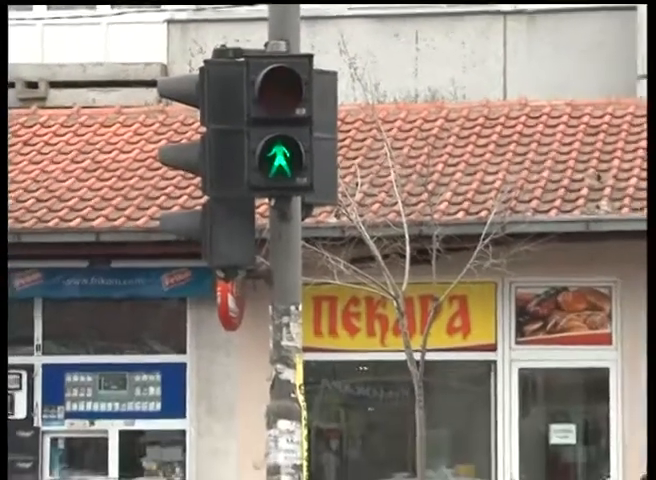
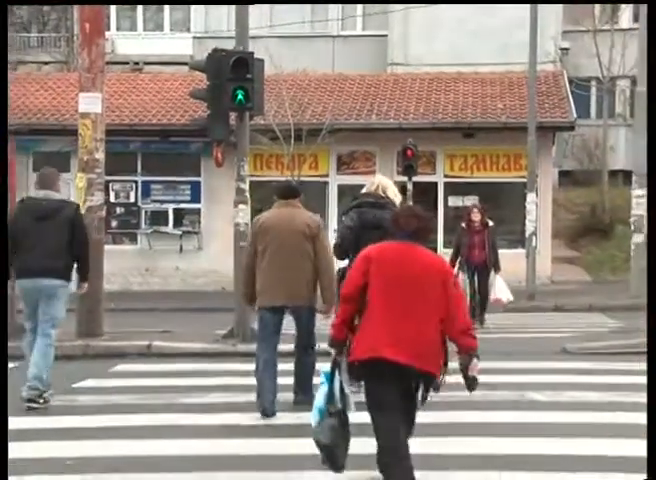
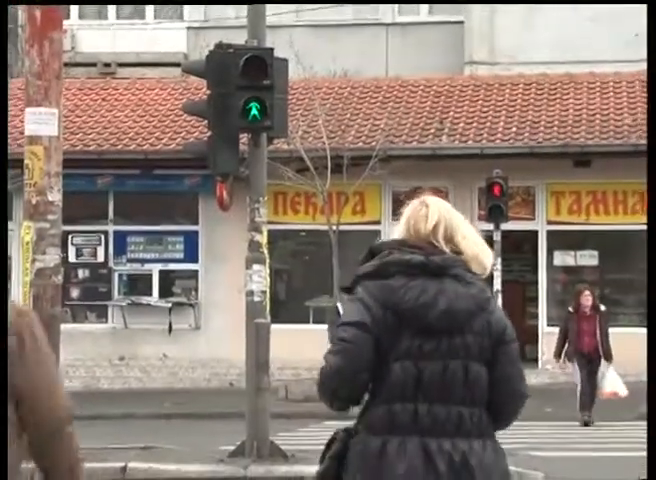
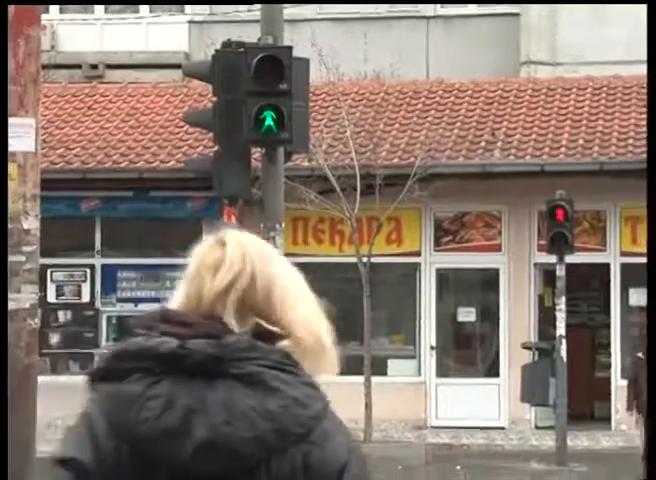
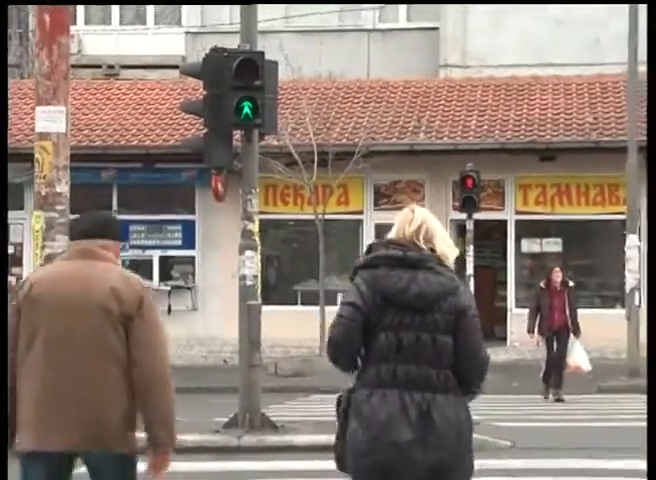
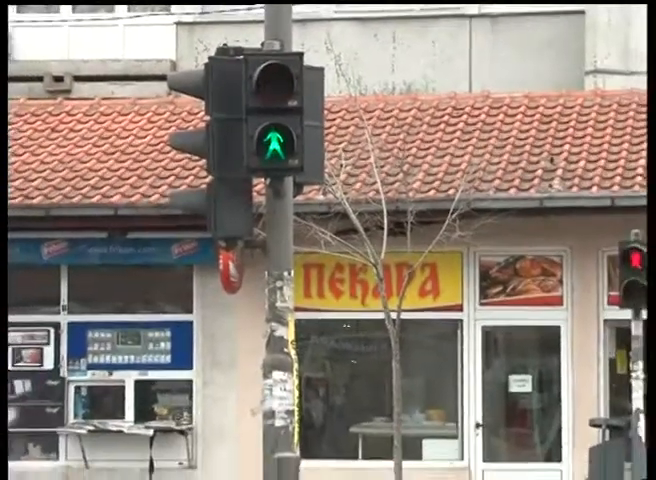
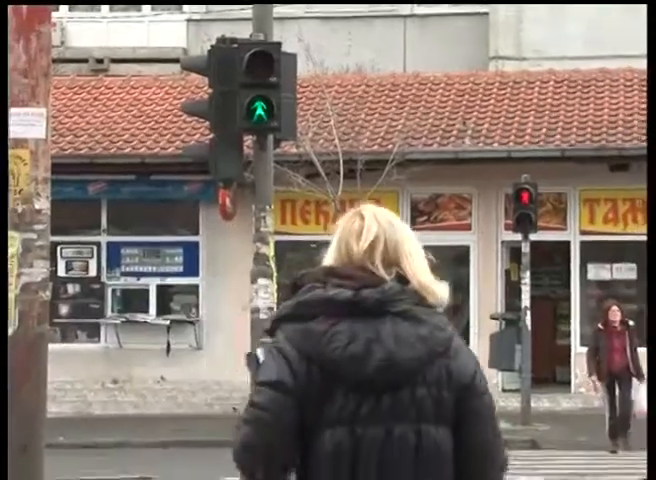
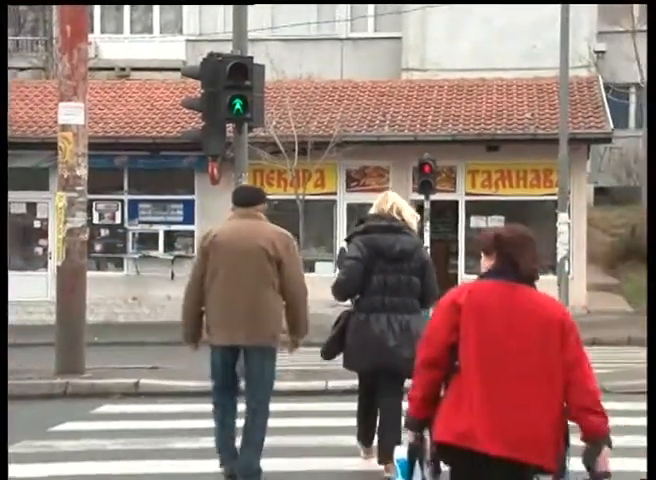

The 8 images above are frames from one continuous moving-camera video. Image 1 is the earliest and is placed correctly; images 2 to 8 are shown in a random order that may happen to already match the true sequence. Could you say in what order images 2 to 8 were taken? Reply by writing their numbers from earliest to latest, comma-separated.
6, 4, 7, 3, 5, 8, 2
